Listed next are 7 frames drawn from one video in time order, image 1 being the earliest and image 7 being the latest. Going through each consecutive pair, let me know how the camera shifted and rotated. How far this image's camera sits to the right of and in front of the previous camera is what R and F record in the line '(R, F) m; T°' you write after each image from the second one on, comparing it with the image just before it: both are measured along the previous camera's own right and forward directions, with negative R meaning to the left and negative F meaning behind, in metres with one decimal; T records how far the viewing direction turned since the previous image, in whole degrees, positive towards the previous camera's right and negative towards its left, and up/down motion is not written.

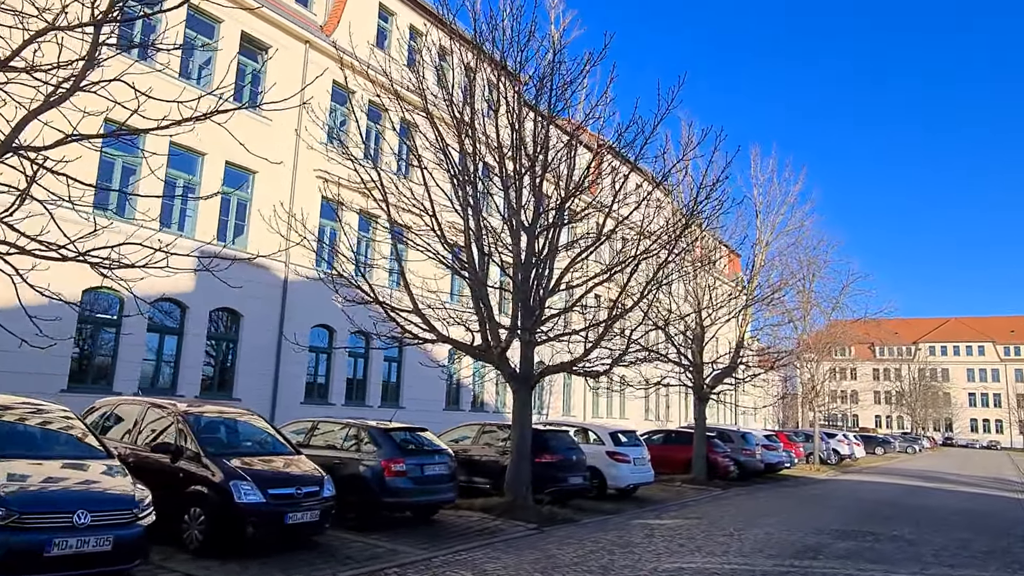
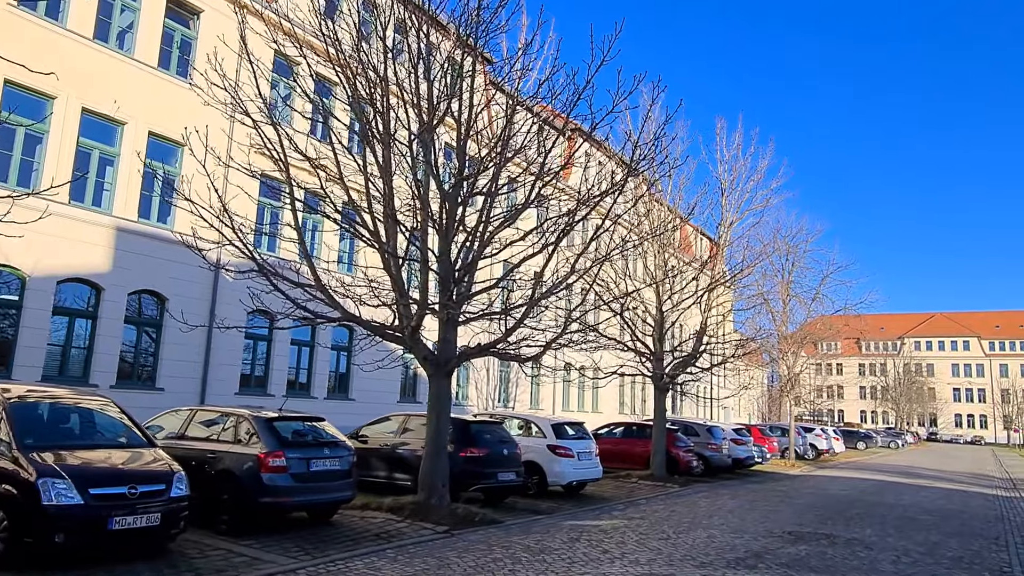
(+1.1, +1.4) m; +1°
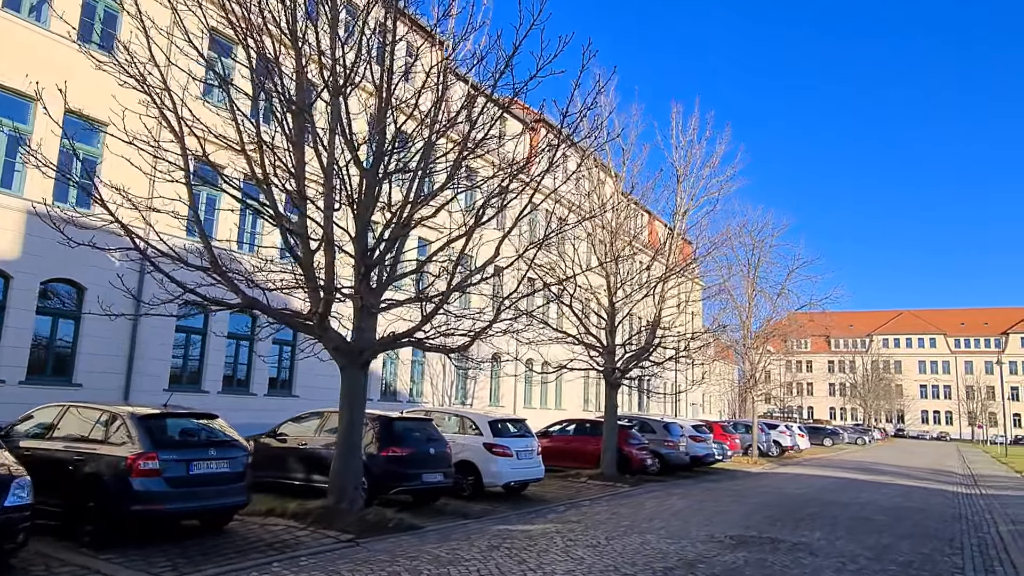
(+0.8, +0.9) m; +2°
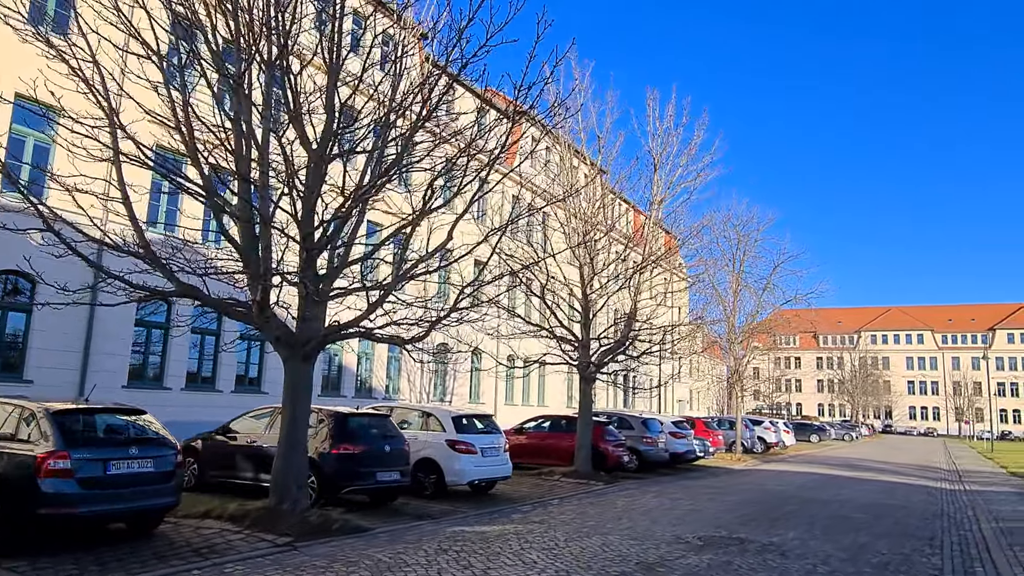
(+0.5, +0.6) m; +1°
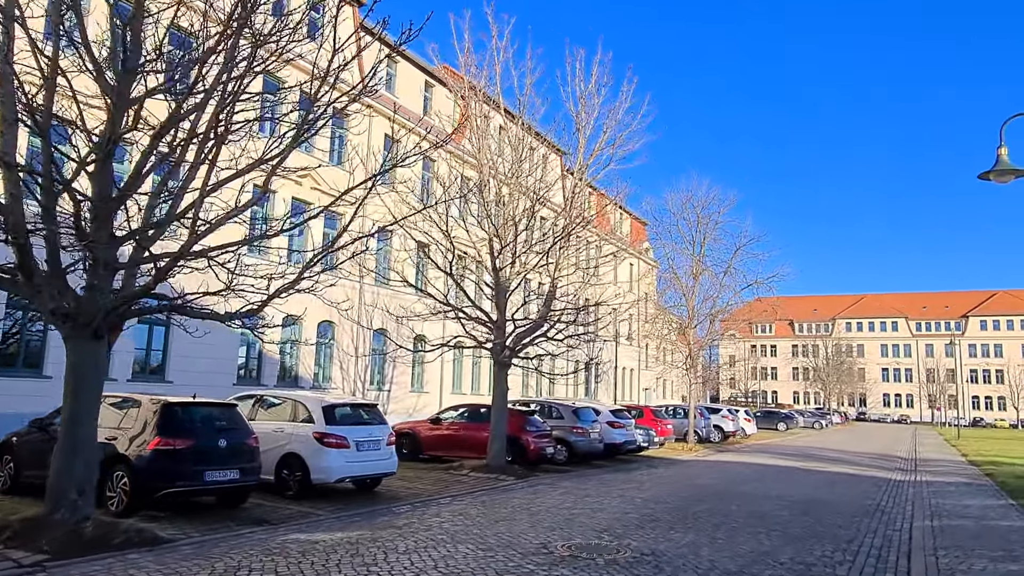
(+1.7, +1.5) m; +1°
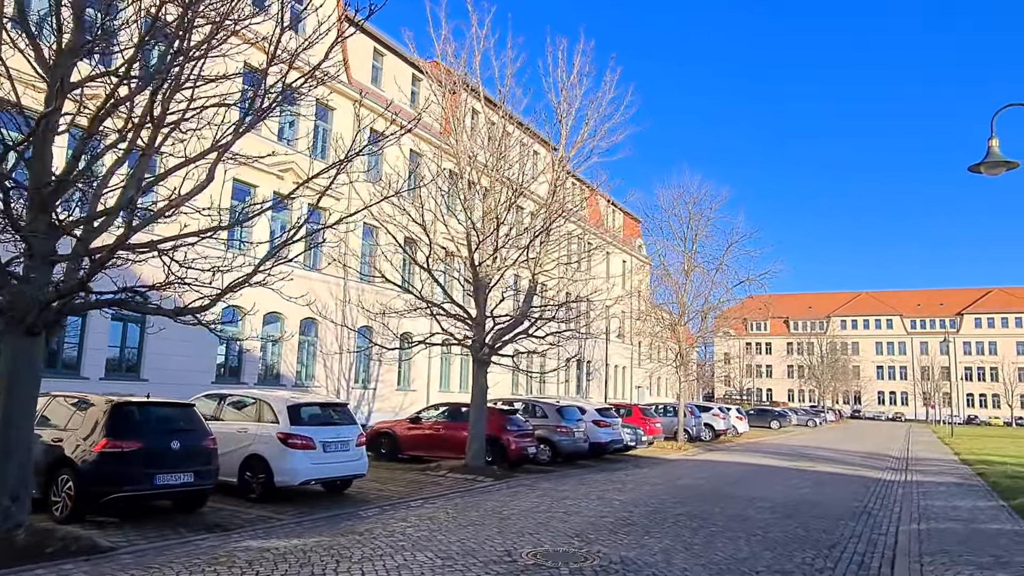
(+0.4, +0.4) m; 0°
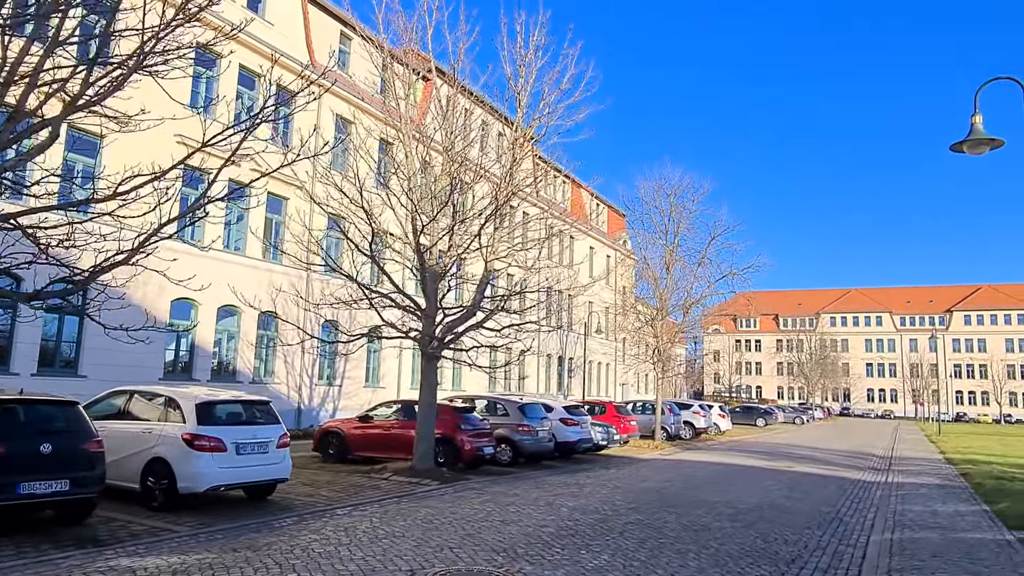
(+0.8, +1.0) m; +1°
